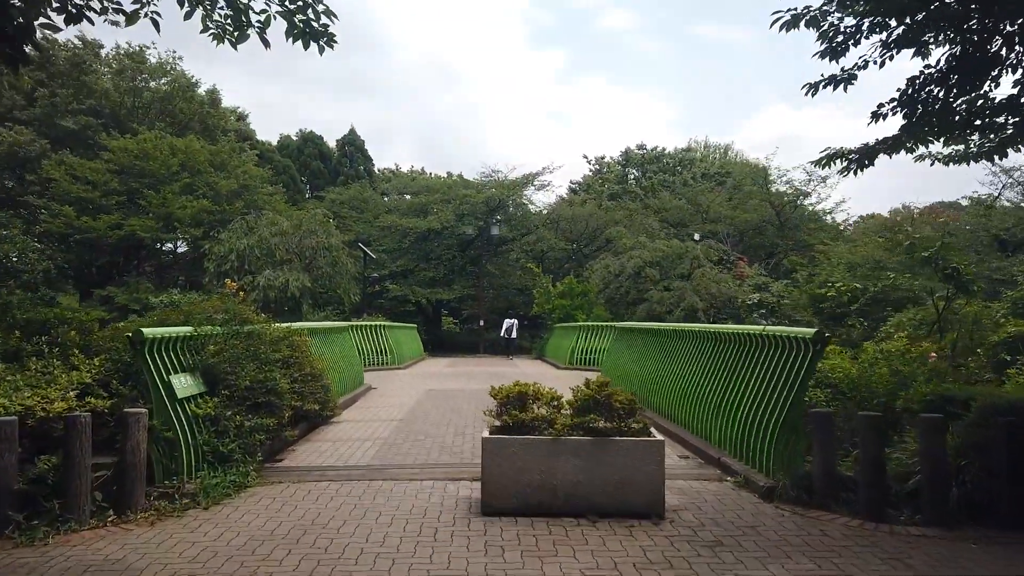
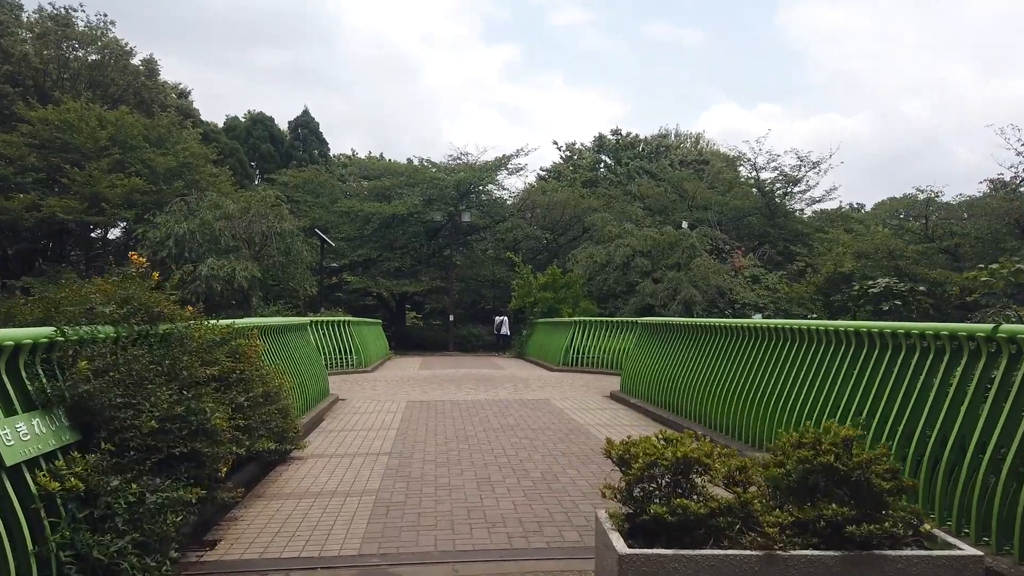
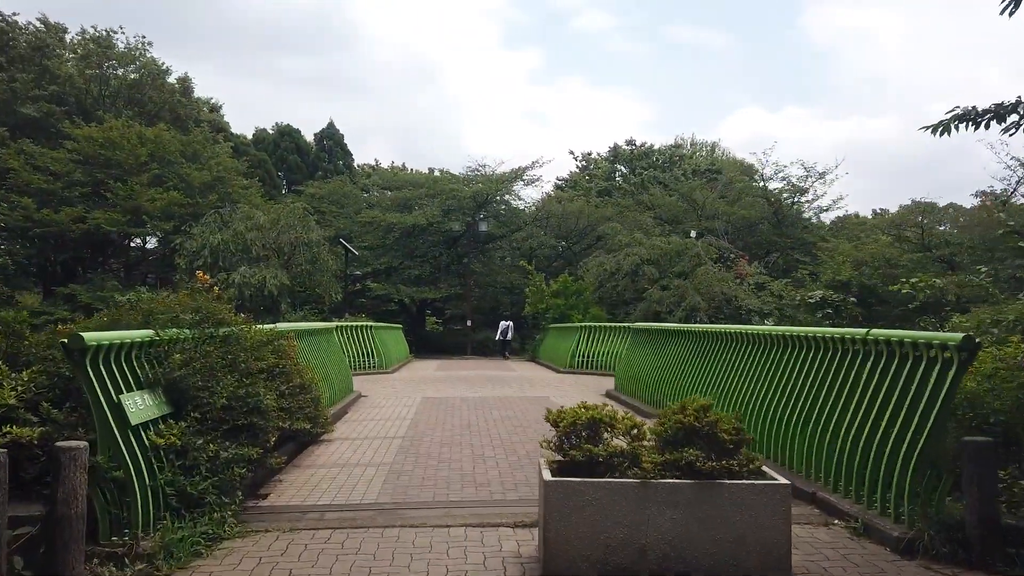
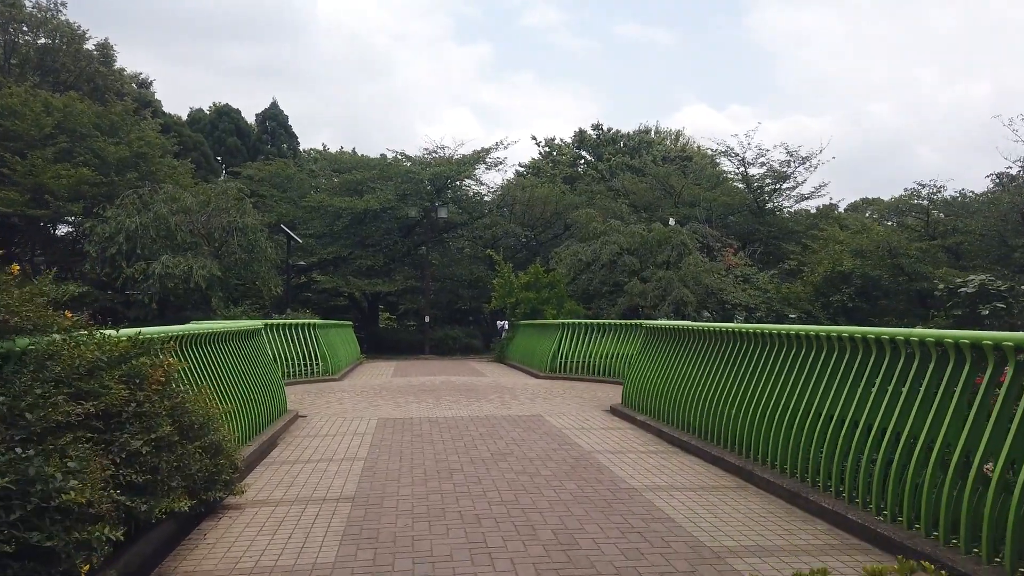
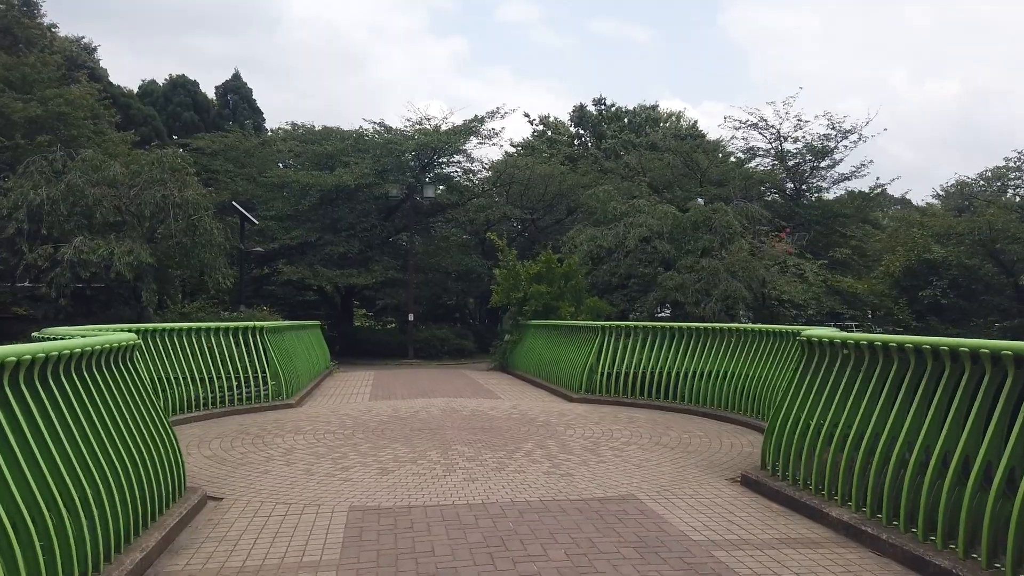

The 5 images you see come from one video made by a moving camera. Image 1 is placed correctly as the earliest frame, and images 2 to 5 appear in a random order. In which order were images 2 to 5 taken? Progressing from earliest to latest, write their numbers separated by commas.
3, 2, 4, 5
